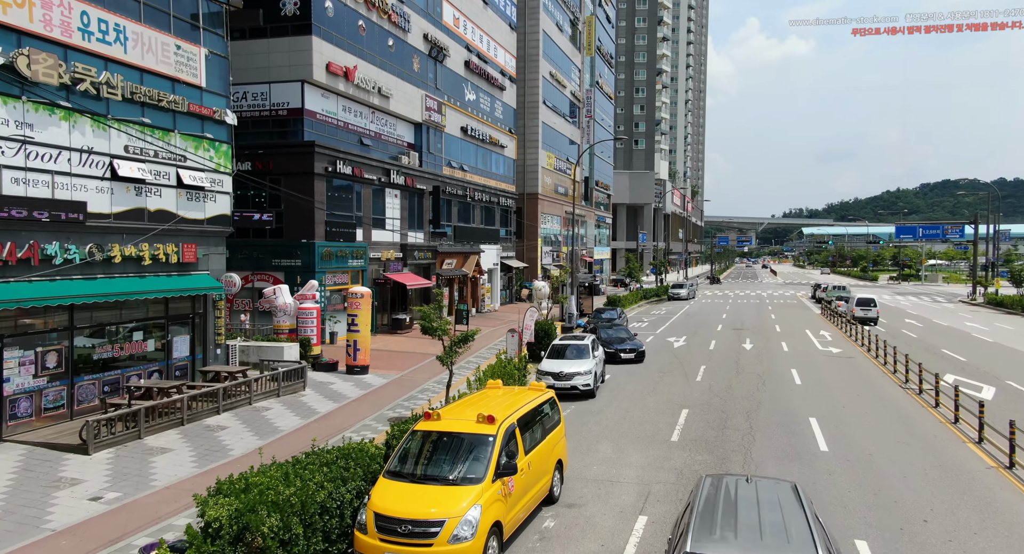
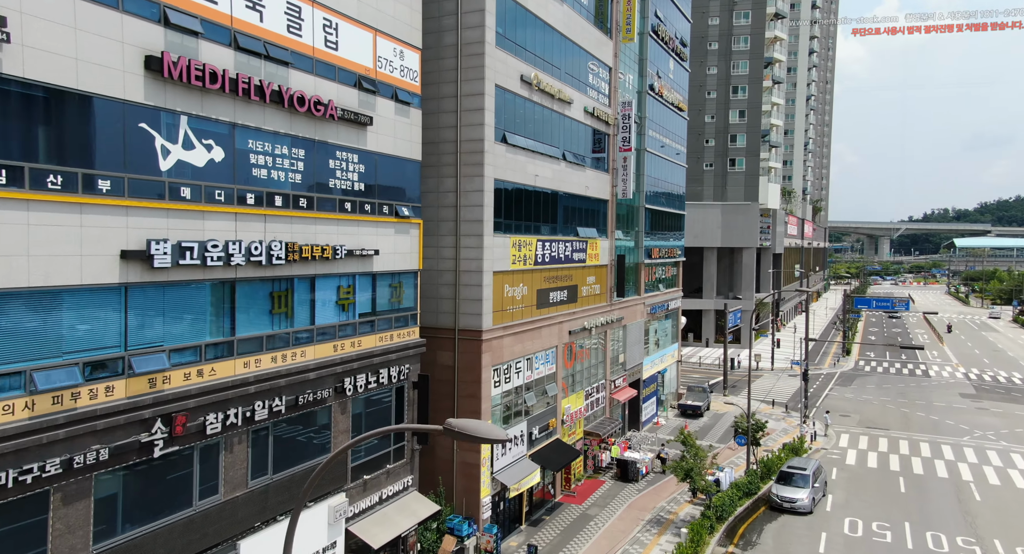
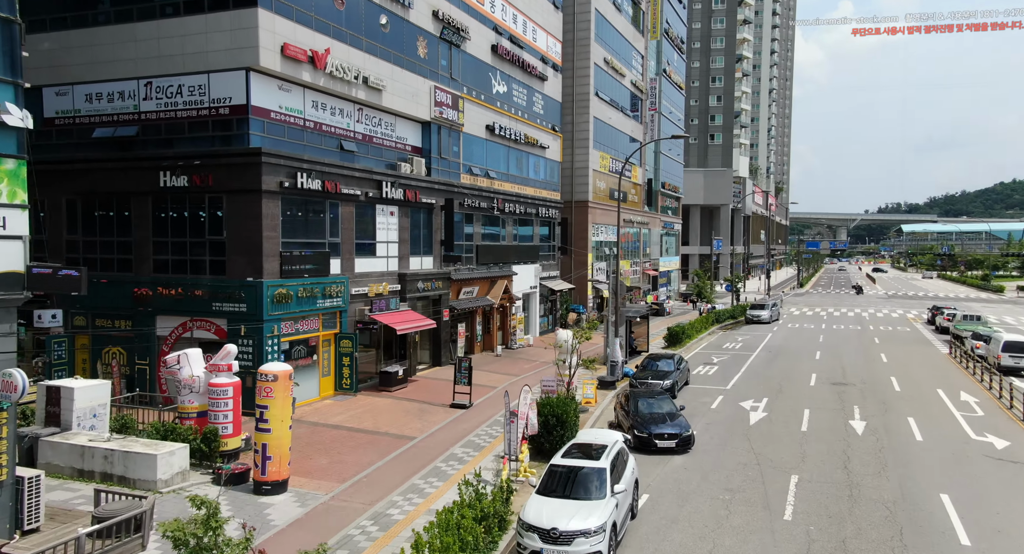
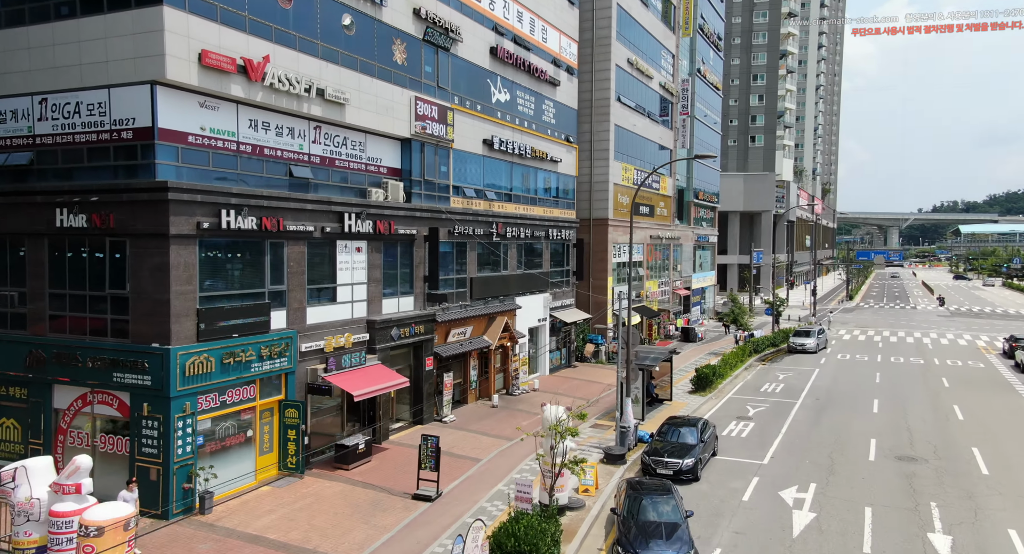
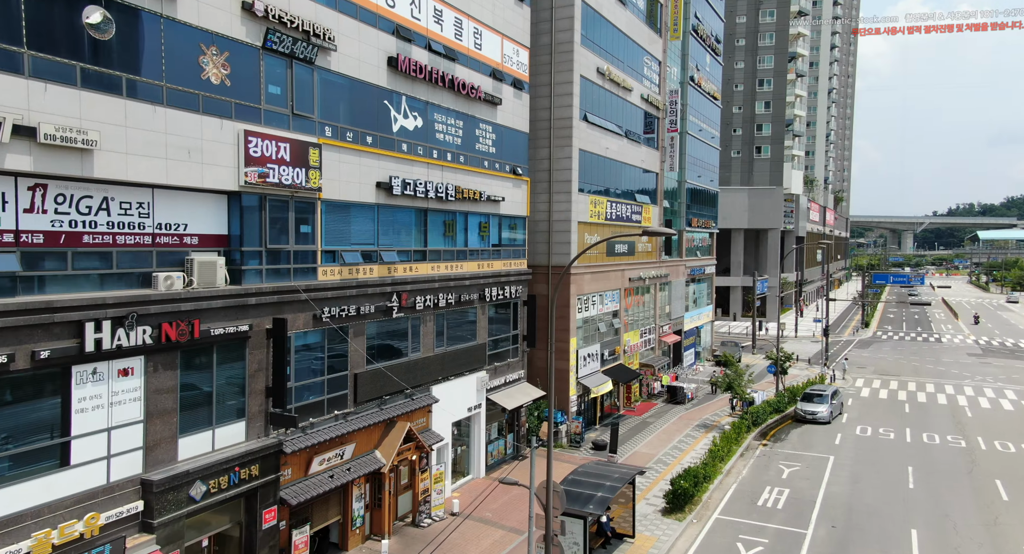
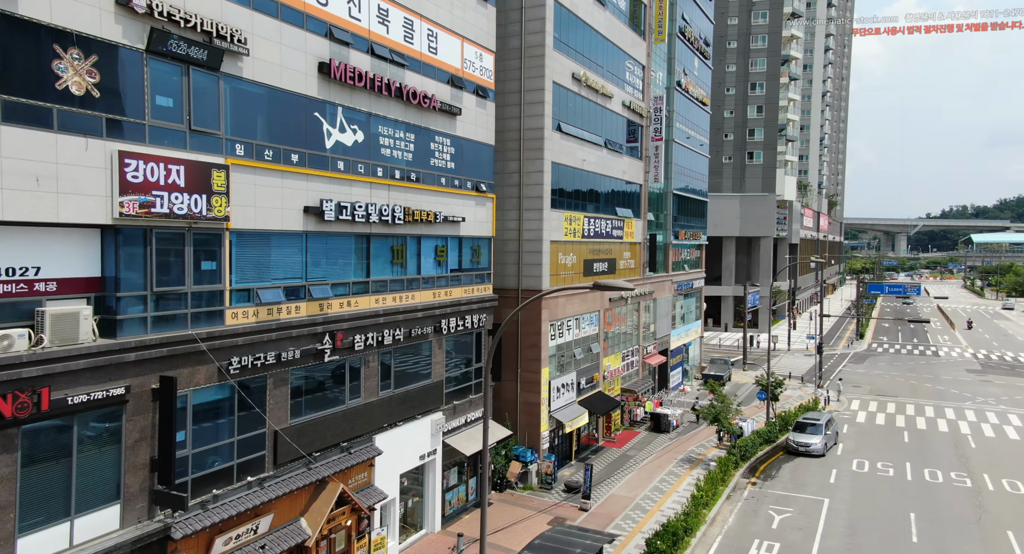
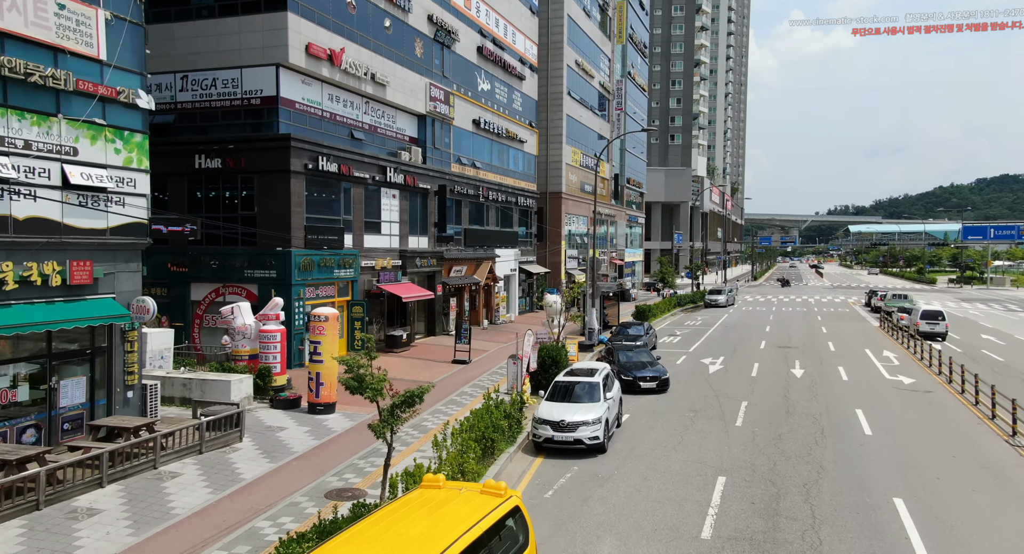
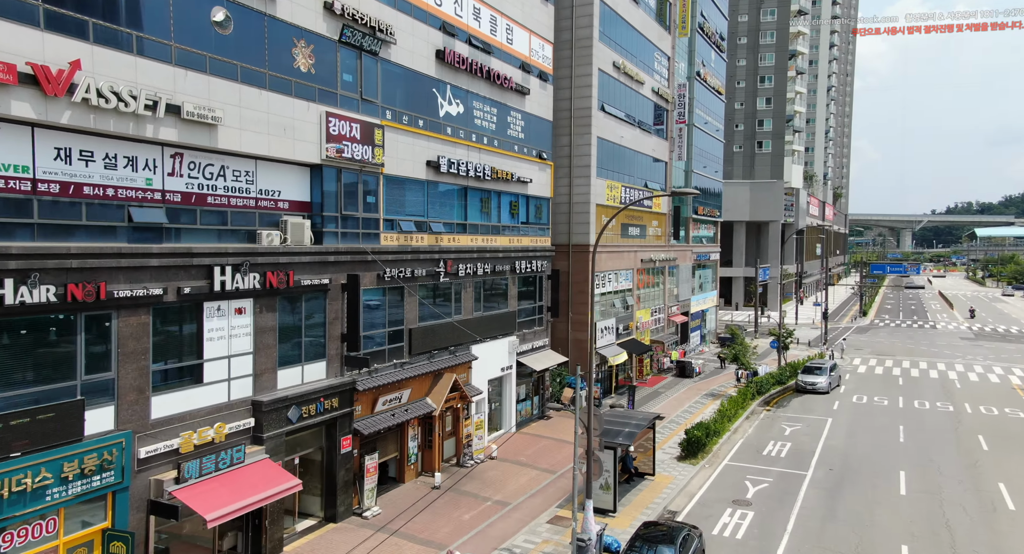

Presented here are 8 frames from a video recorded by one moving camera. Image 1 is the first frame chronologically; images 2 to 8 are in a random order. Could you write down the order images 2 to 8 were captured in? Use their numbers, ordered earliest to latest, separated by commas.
7, 3, 4, 8, 5, 6, 2
